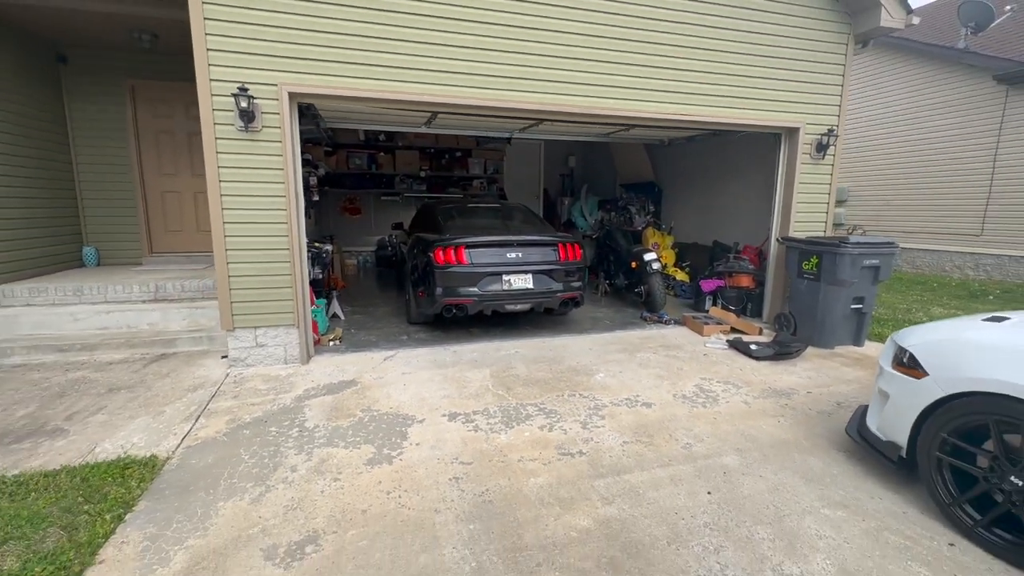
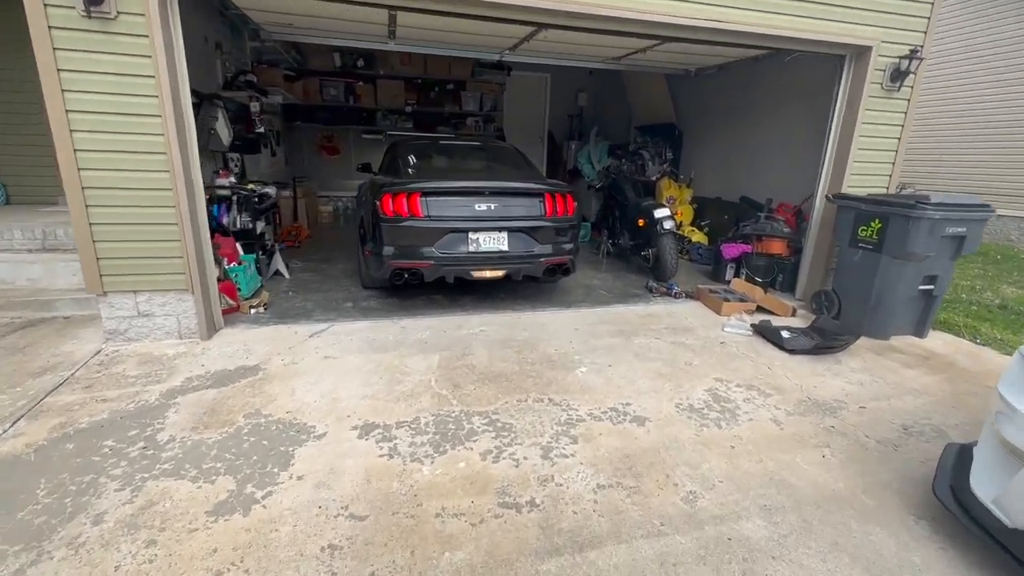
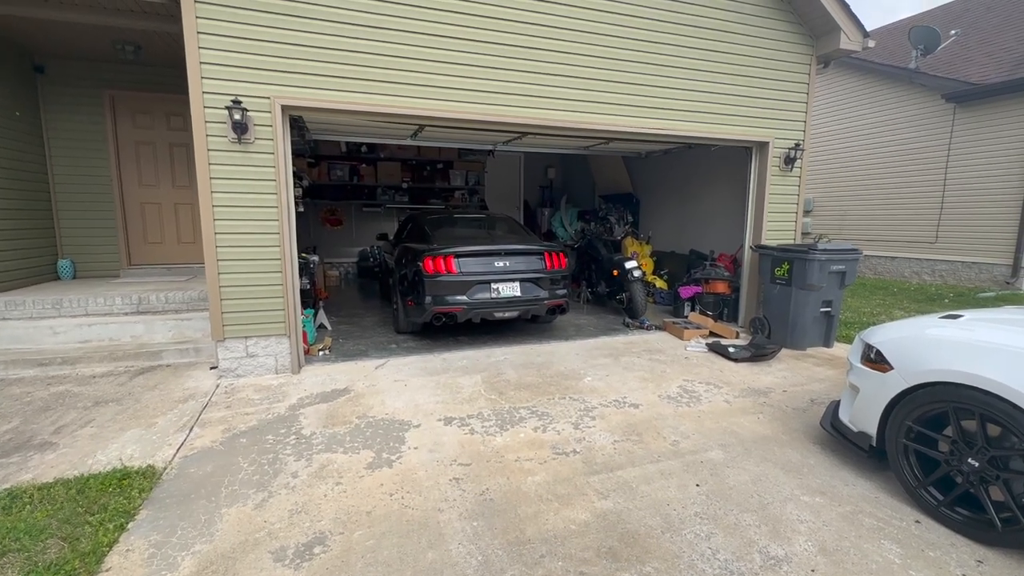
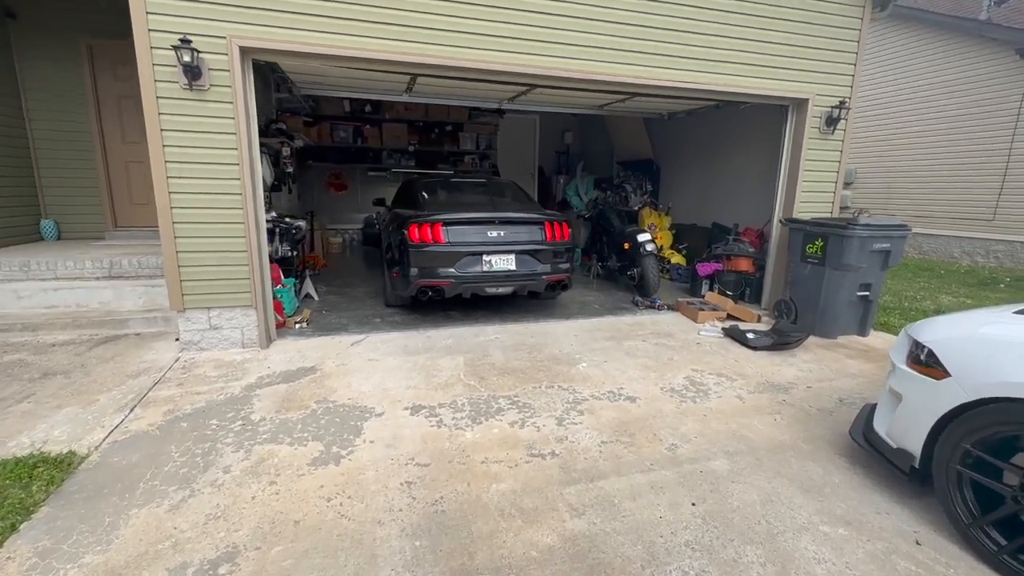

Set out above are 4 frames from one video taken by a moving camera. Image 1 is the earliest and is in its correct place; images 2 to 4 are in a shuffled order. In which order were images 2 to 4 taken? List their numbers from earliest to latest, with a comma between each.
3, 4, 2
